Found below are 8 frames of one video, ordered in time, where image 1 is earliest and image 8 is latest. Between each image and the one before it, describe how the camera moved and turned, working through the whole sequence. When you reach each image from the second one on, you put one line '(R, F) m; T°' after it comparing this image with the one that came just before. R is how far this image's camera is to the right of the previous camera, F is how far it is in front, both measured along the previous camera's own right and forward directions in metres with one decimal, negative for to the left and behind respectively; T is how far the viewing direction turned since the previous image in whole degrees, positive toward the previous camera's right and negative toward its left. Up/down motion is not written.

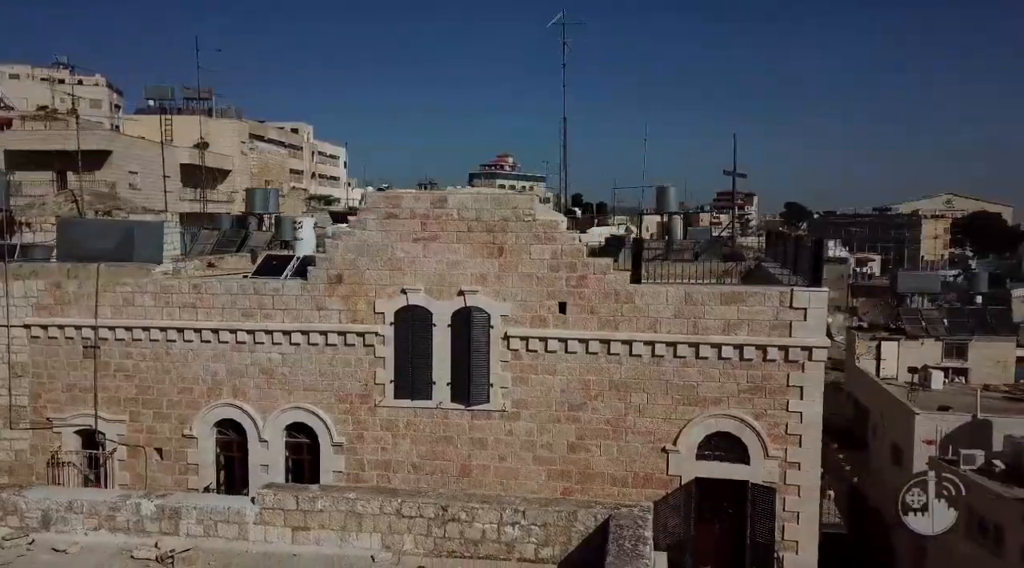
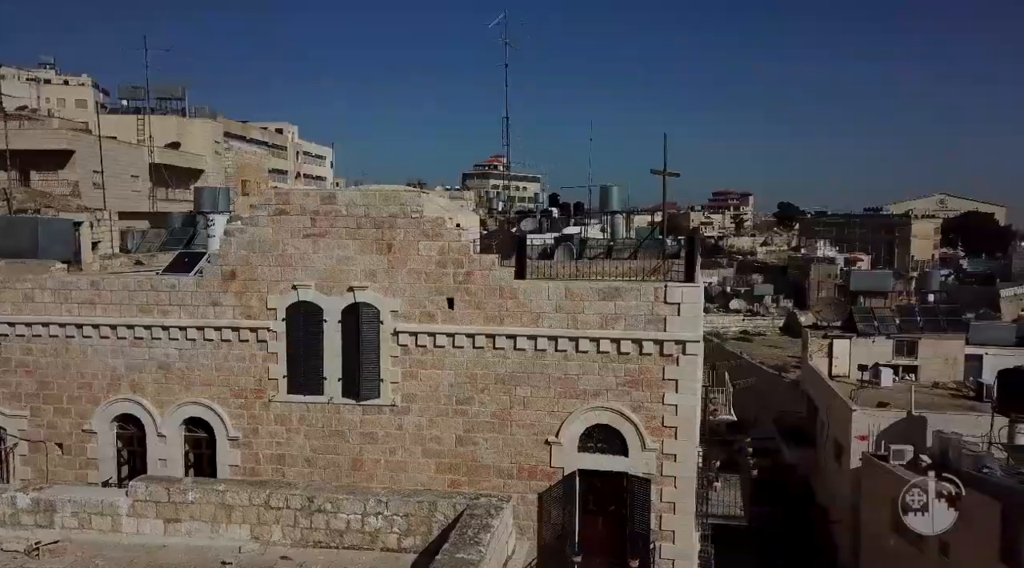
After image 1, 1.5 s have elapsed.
(+1.3, -0.2) m; +1°
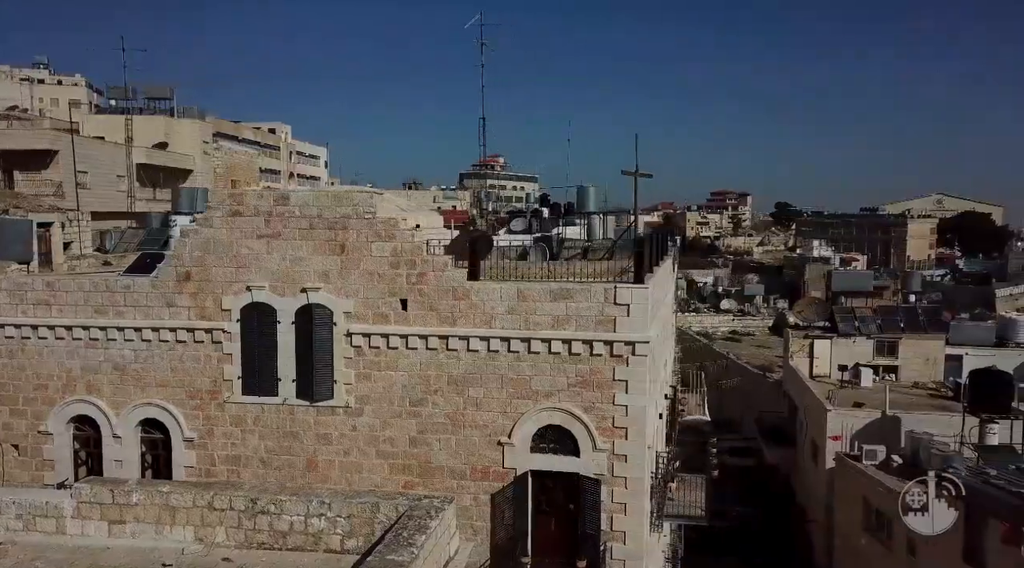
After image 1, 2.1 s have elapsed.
(+0.5, 0.0) m; 0°
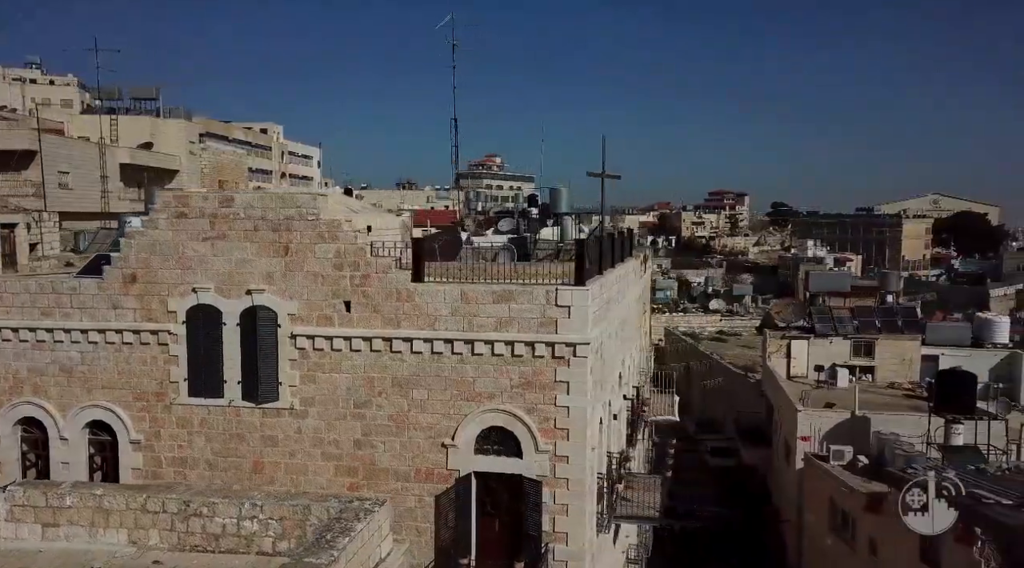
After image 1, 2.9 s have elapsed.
(+0.6, 0.0) m; 0°
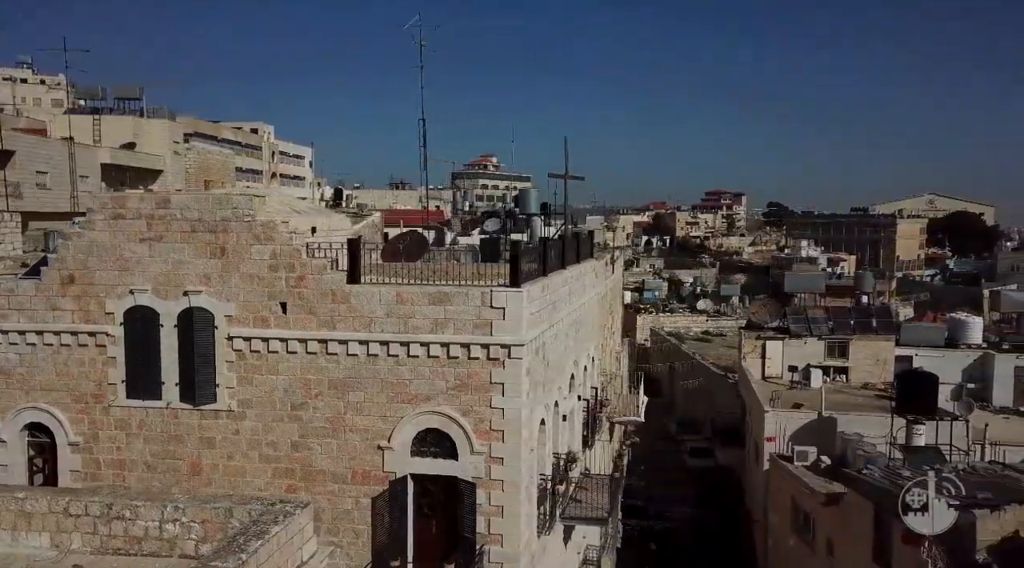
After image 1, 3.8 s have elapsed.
(+0.7, 0.0) m; 0°
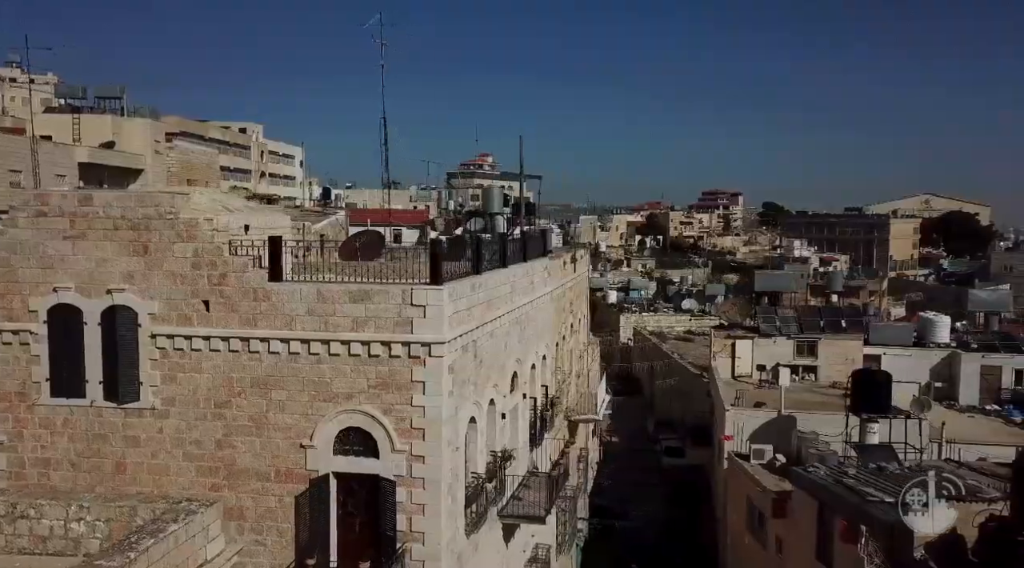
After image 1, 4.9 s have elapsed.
(+0.9, 0.0) m; 0°
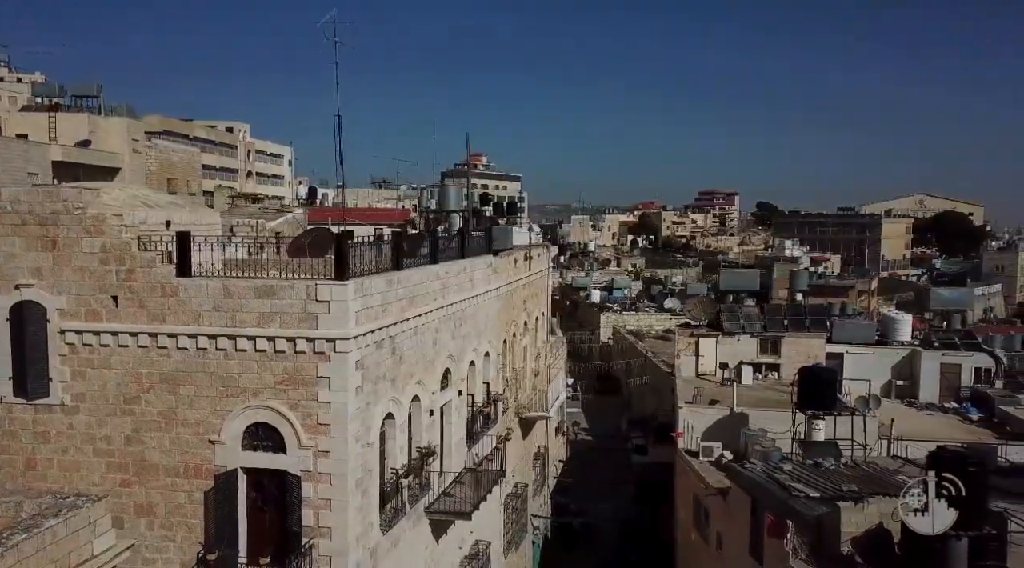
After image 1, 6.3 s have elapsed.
(+1.0, 0.0) m; 0°
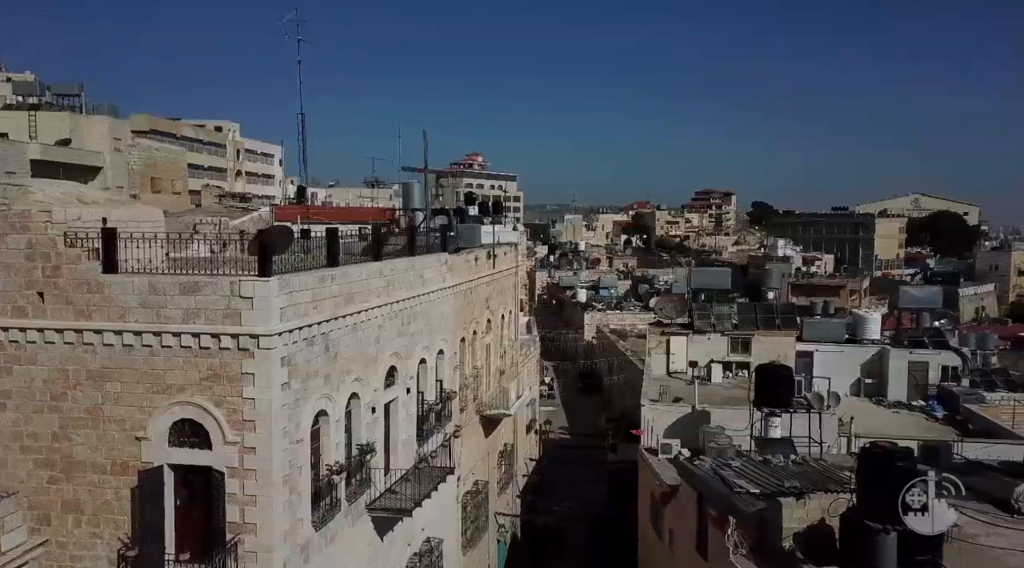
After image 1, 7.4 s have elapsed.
(+0.8, 0.0) m; 0°
